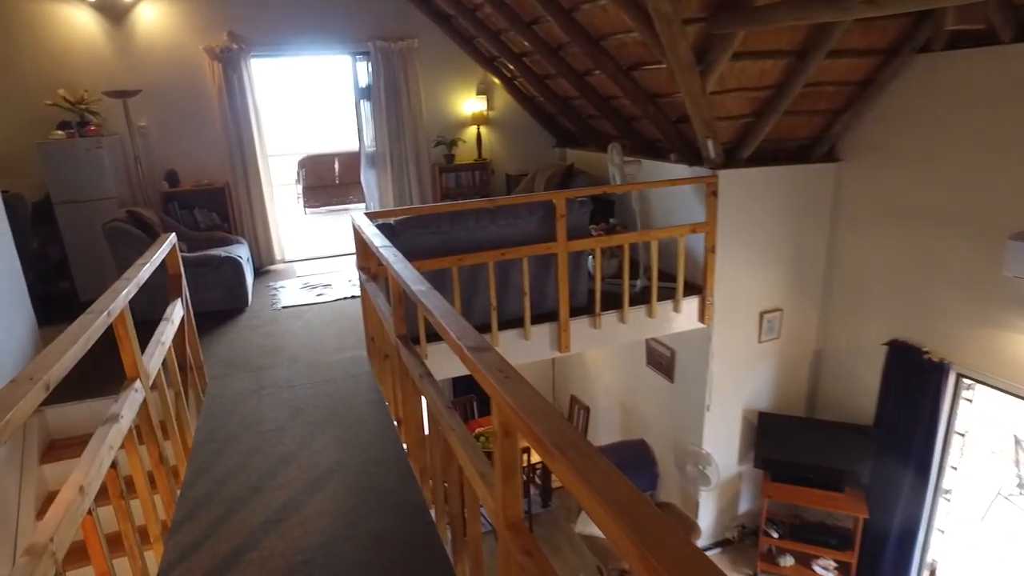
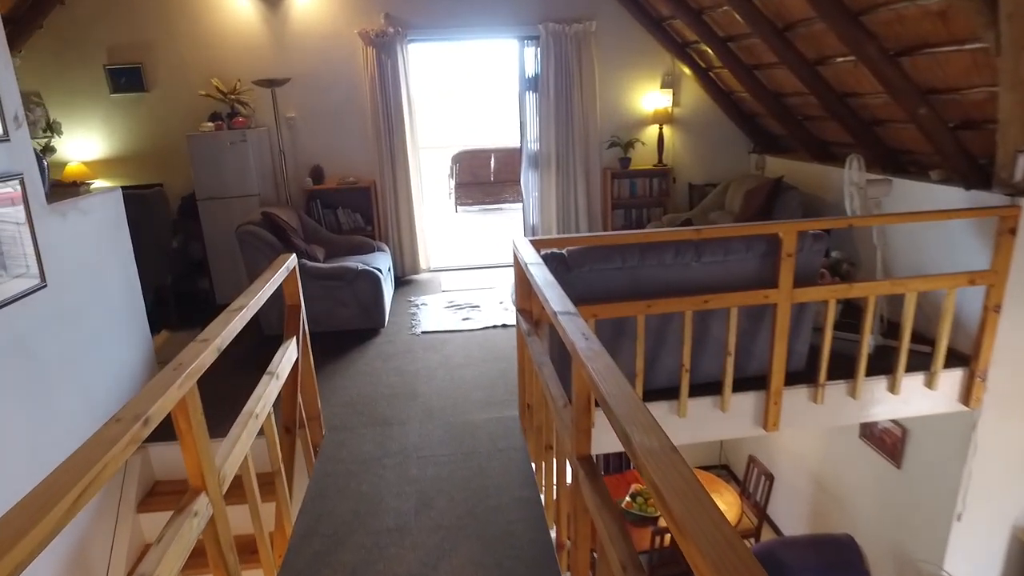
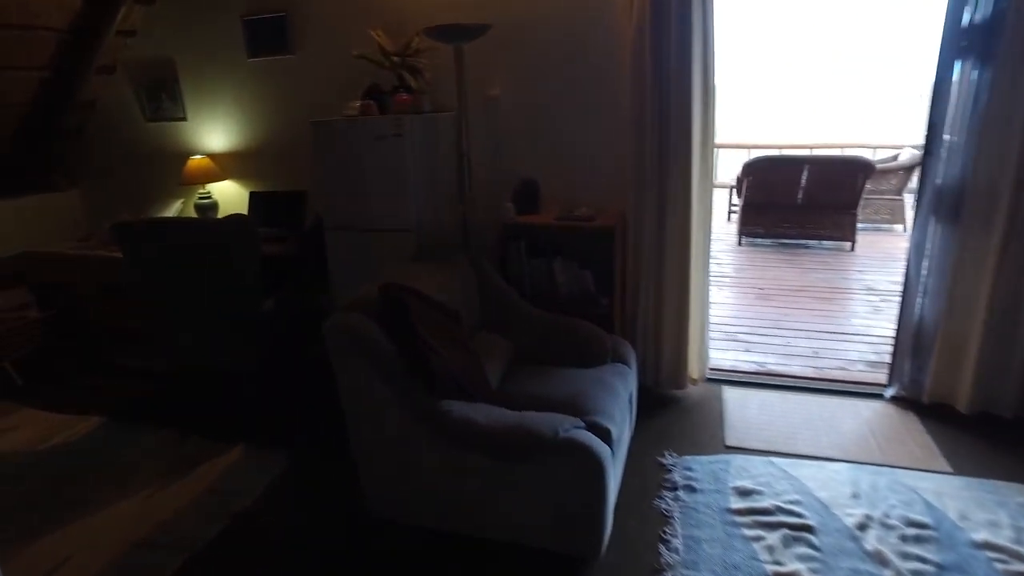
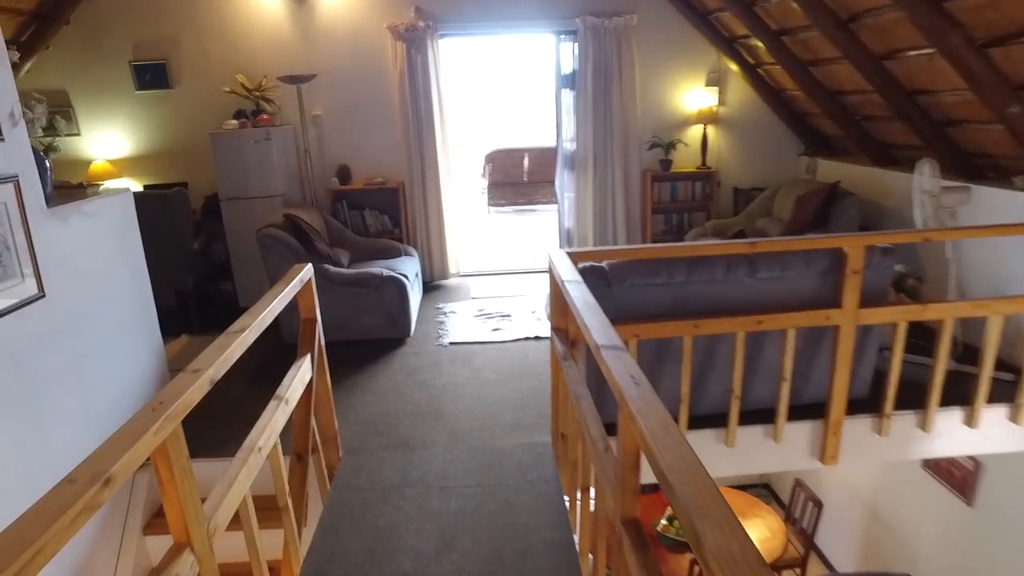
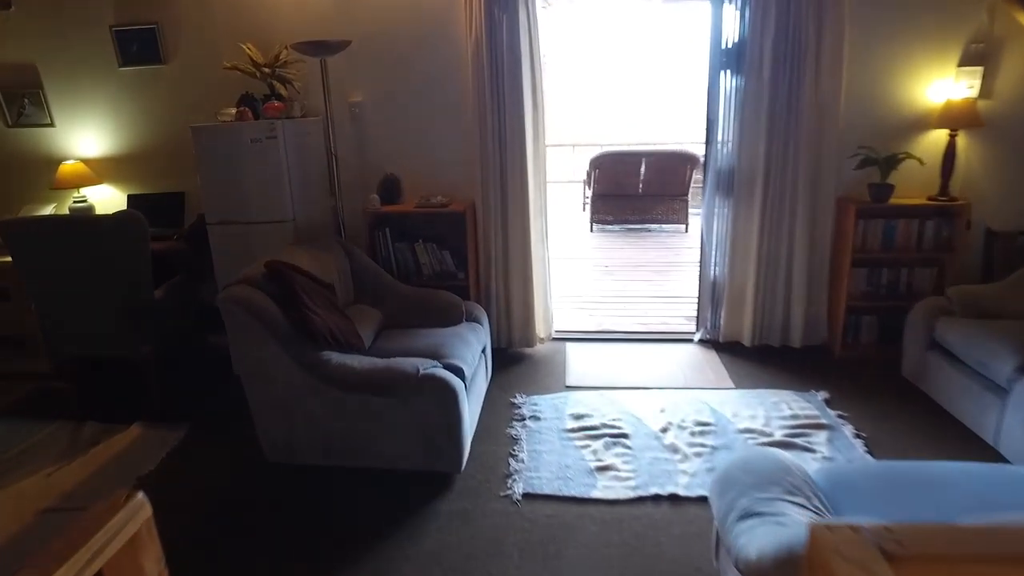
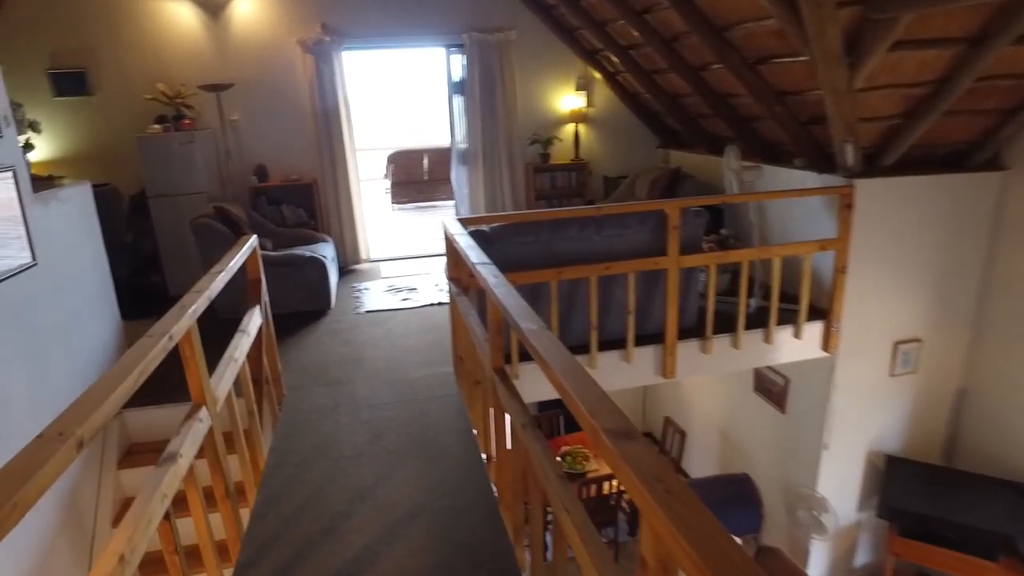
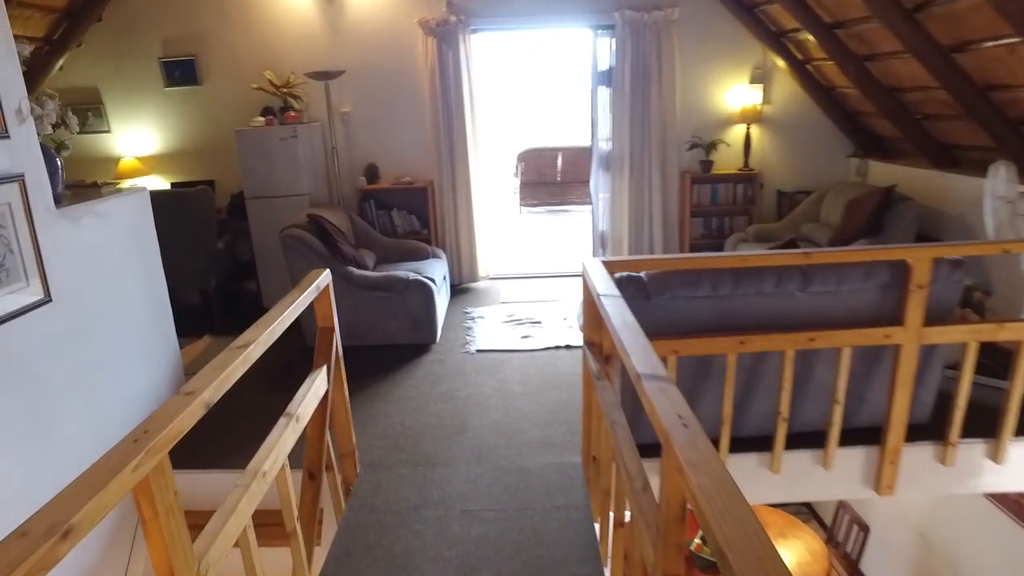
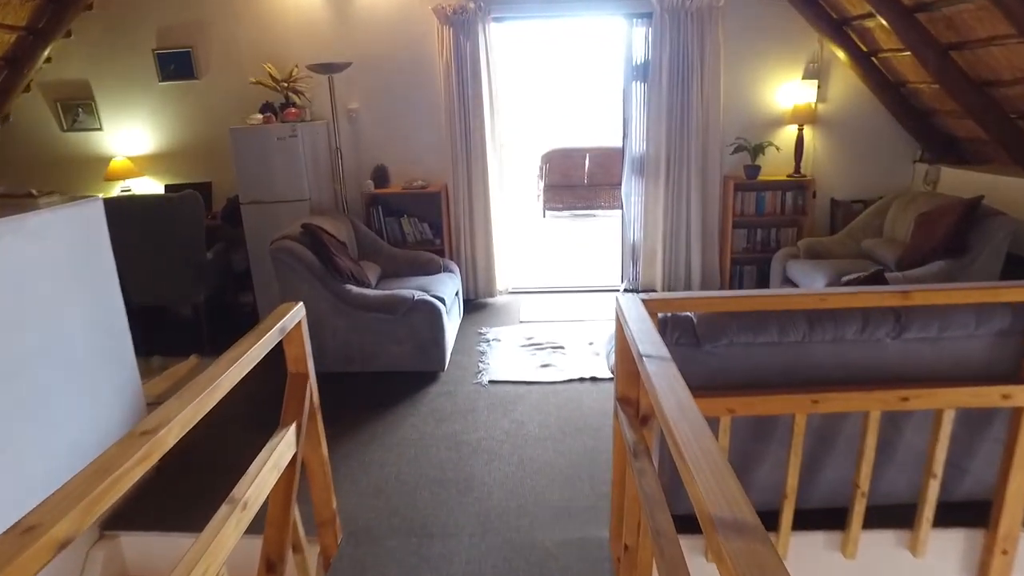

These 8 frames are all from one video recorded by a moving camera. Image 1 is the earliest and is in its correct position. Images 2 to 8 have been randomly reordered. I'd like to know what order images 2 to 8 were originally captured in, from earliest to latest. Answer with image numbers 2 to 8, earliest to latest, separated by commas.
6, 2, 4, 7, 8, 5, 3
